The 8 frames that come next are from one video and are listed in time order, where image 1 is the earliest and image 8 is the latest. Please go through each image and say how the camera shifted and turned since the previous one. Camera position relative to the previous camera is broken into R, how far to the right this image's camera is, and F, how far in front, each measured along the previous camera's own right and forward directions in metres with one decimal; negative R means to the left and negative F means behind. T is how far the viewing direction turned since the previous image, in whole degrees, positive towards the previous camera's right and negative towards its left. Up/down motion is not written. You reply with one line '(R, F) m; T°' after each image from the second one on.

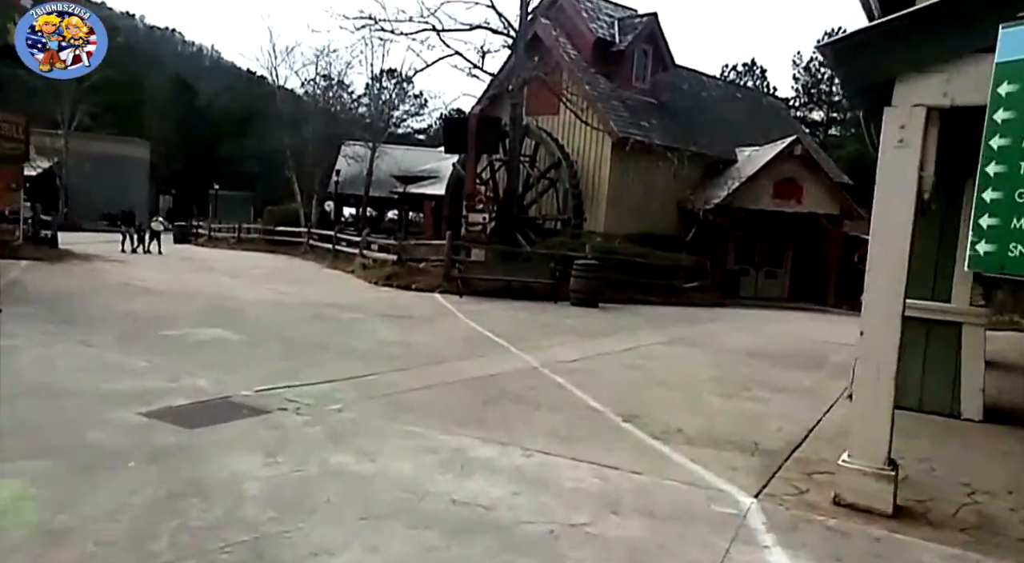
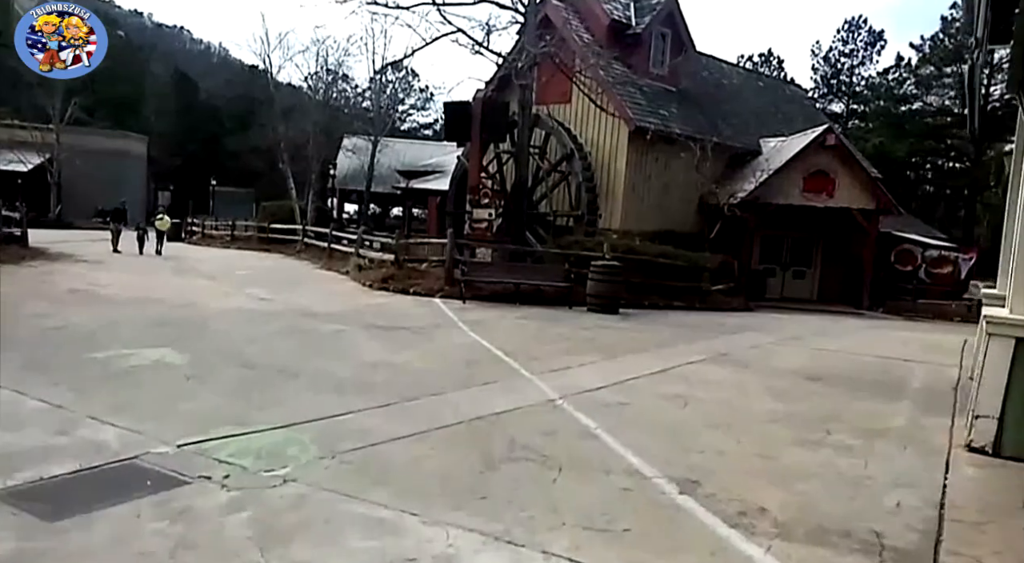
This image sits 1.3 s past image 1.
(0.0, +1.5) m; -1°
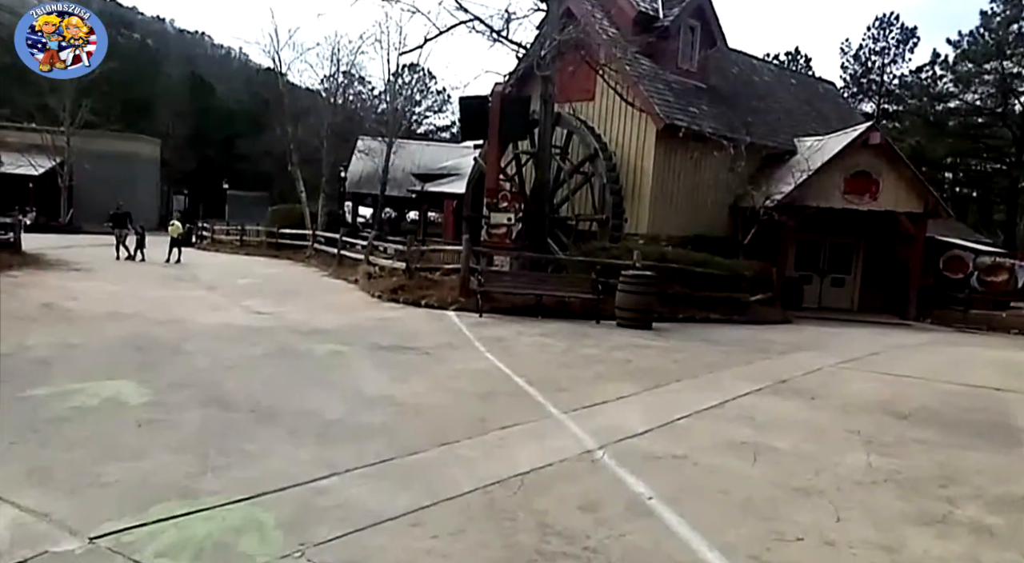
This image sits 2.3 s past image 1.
(-0.1, +1.2) m; -1°
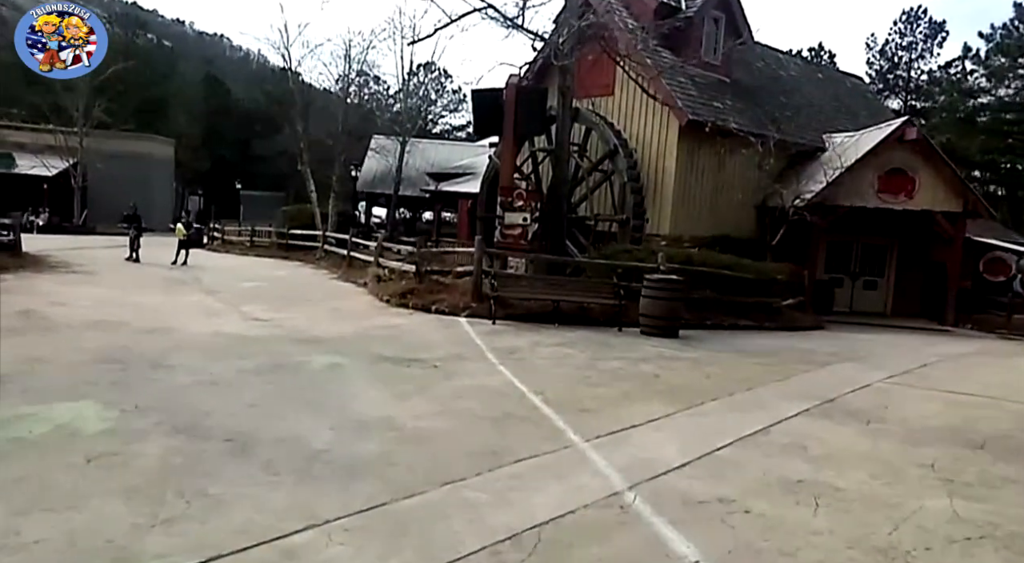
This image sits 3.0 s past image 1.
(0.0, +0.7) m; -1°
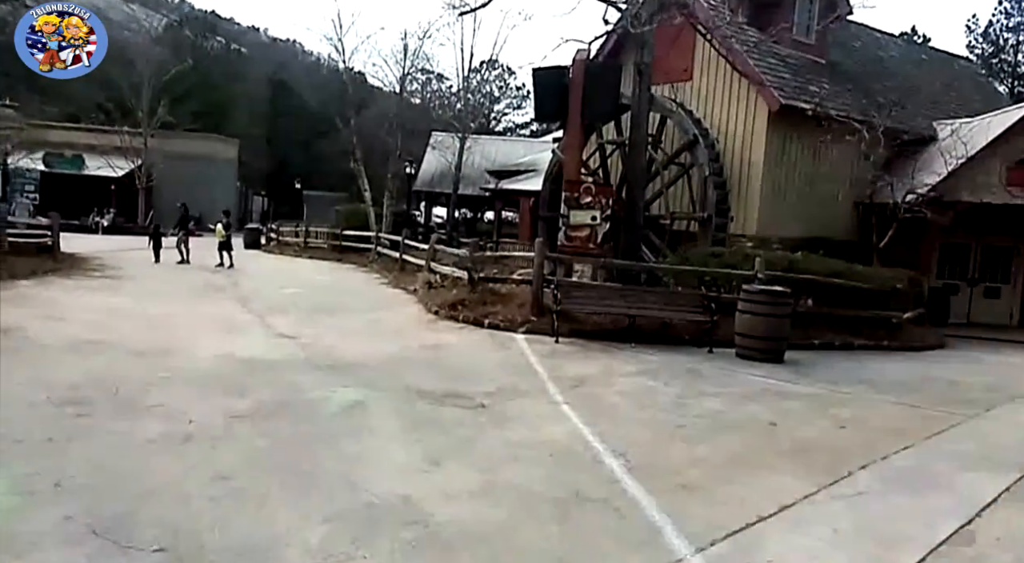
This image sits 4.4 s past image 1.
(-0.1, +1.7) m; -5°
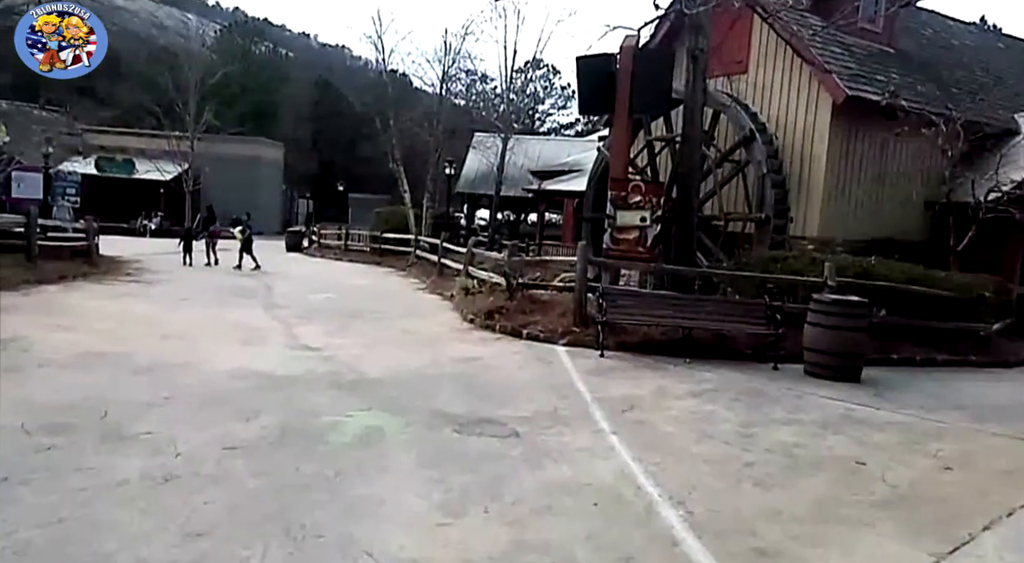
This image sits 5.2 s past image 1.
(0.0, +0.8) m; -4°
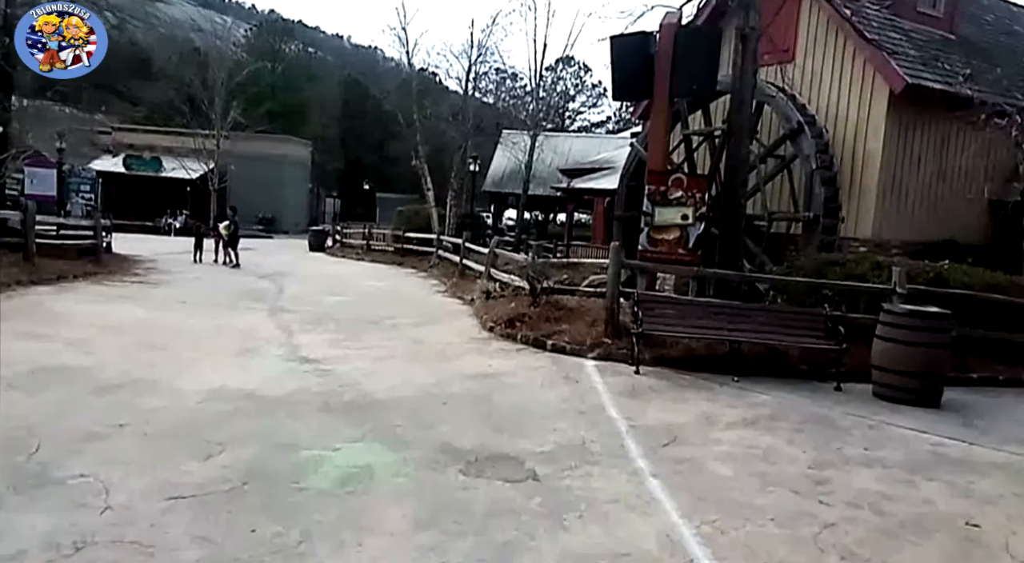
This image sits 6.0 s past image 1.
(+0.1, +0.9) m; -2°
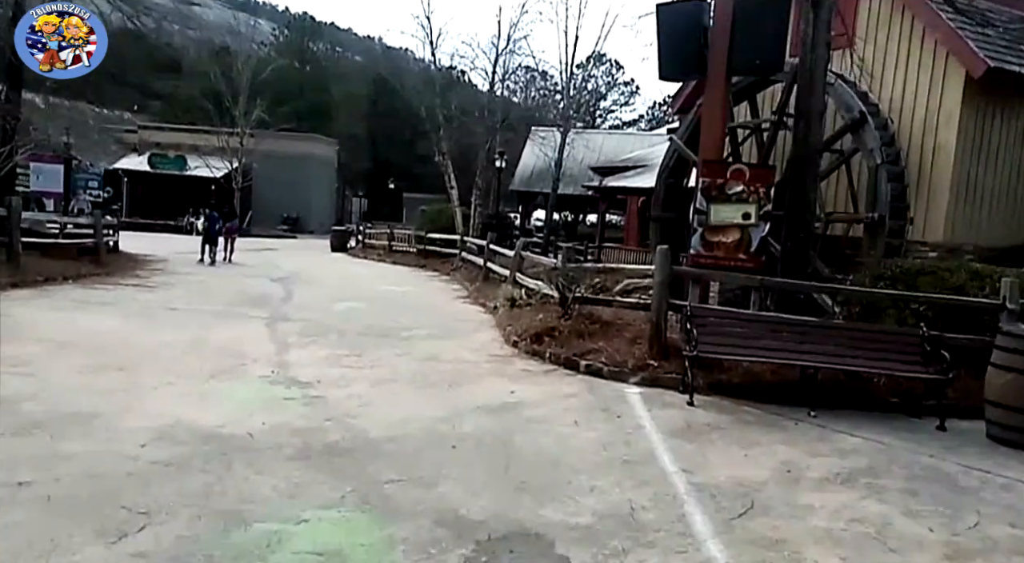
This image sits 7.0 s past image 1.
(0.0, +1.2) m; -2°
